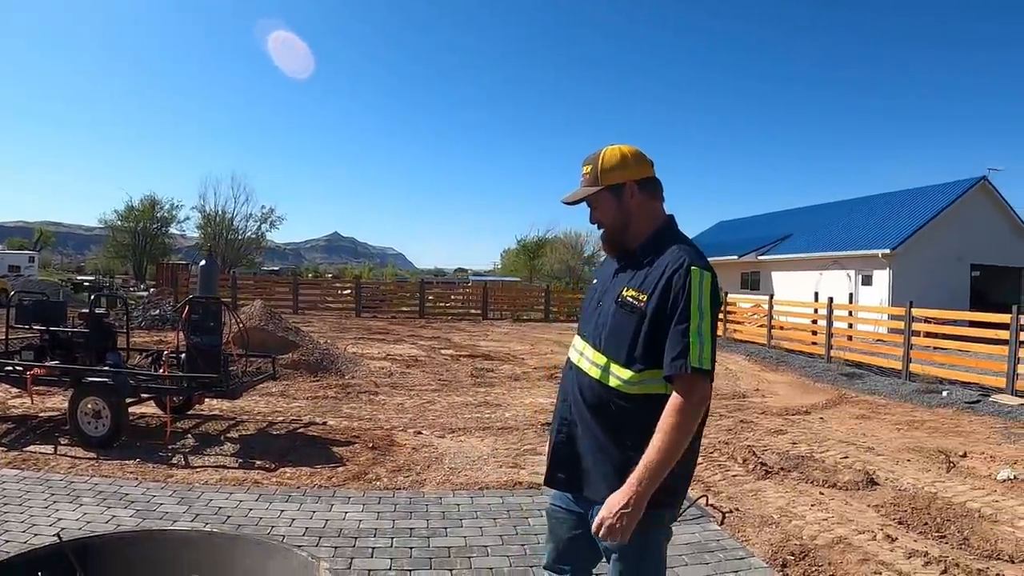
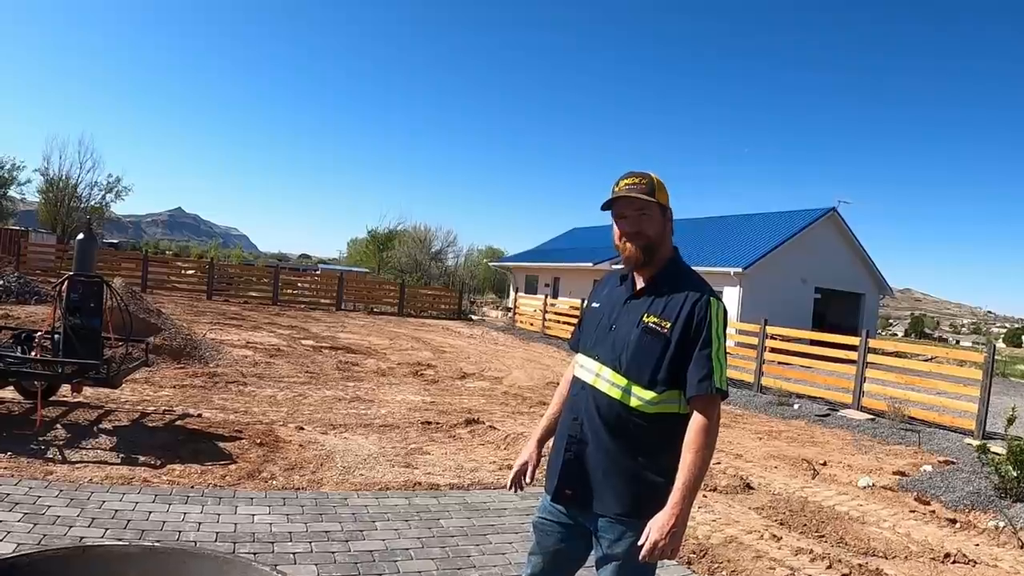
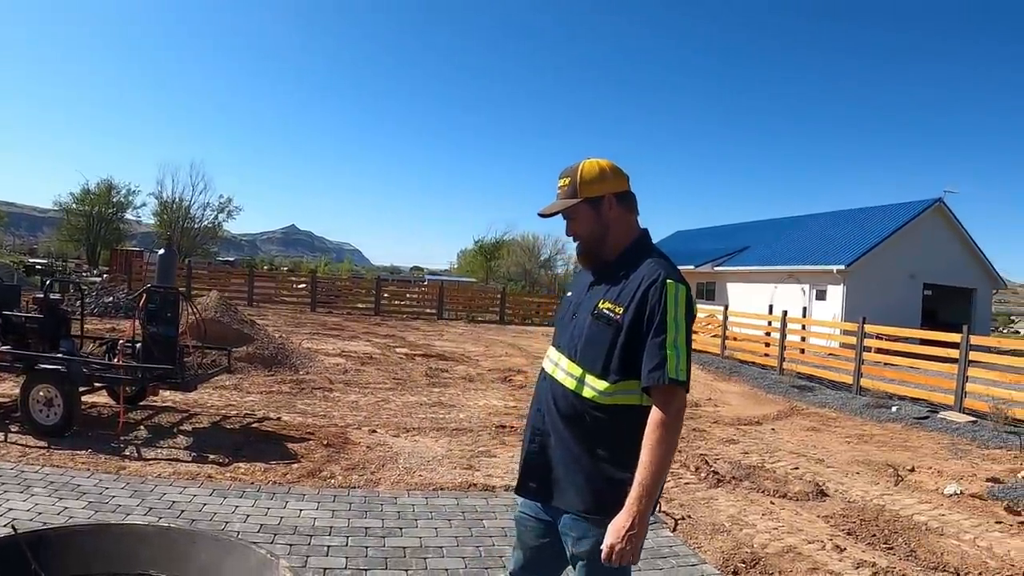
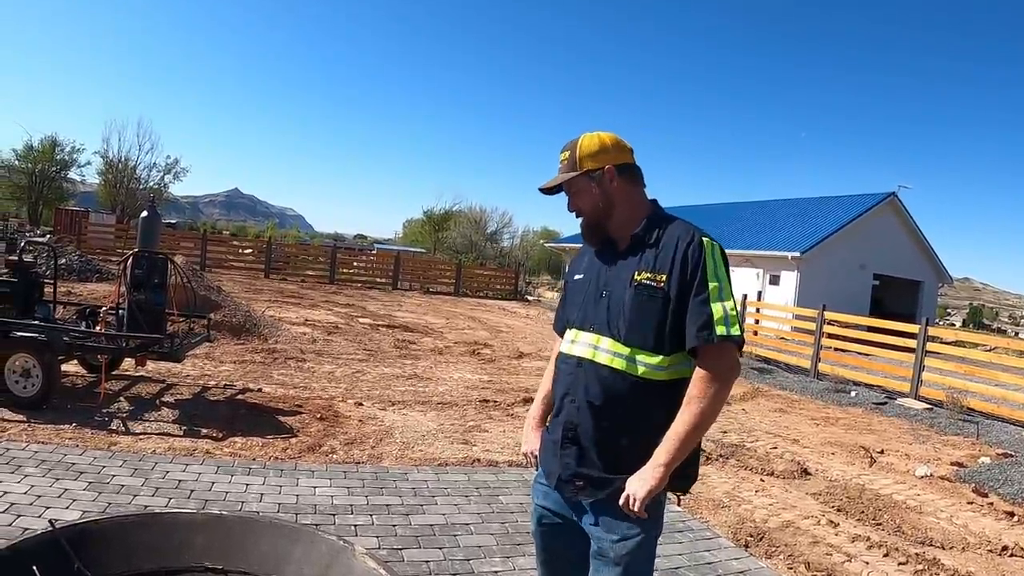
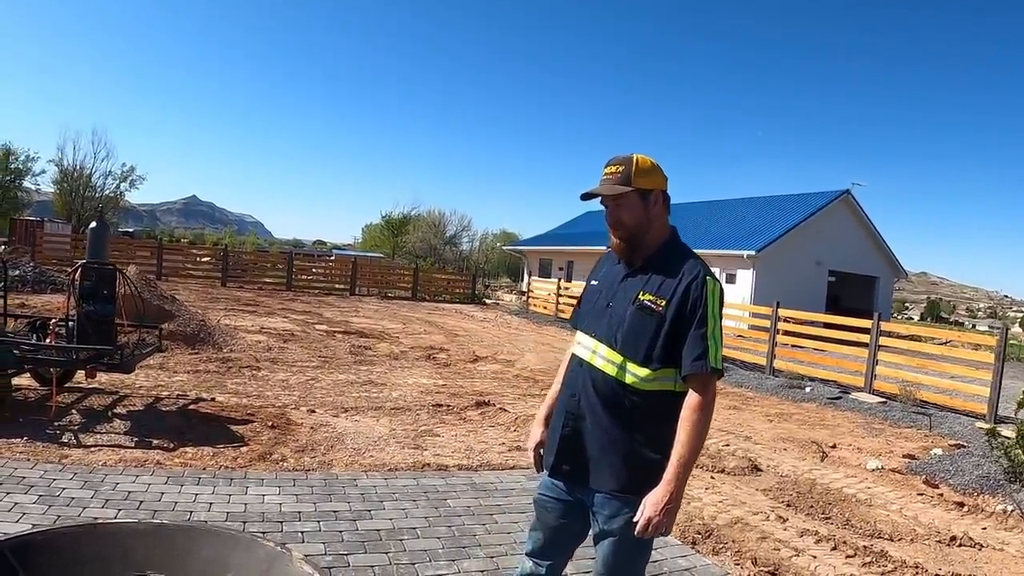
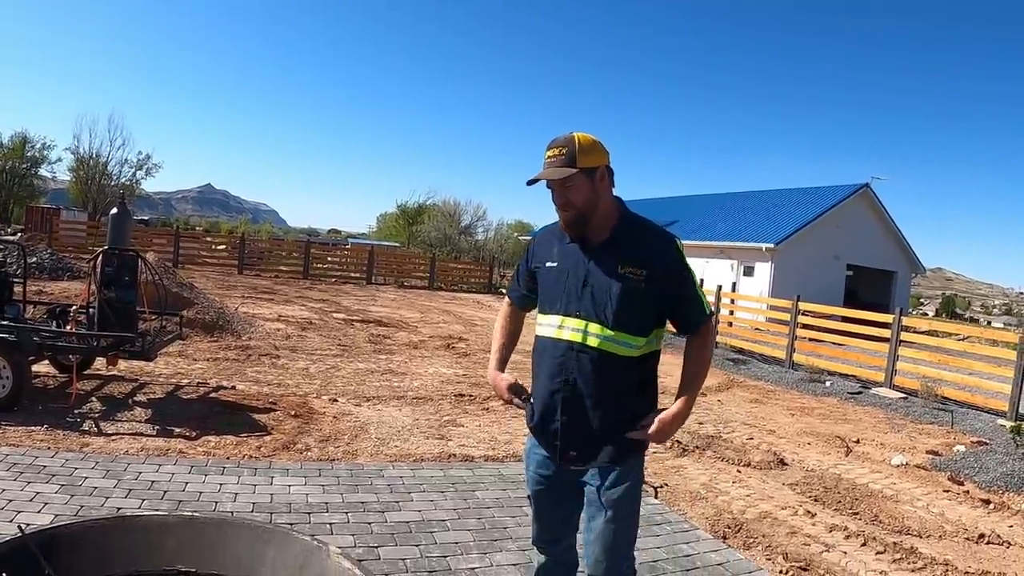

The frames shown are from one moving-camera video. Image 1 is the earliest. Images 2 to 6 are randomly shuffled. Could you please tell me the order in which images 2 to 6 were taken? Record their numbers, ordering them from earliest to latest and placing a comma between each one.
3, 5, 2, 6, 4
